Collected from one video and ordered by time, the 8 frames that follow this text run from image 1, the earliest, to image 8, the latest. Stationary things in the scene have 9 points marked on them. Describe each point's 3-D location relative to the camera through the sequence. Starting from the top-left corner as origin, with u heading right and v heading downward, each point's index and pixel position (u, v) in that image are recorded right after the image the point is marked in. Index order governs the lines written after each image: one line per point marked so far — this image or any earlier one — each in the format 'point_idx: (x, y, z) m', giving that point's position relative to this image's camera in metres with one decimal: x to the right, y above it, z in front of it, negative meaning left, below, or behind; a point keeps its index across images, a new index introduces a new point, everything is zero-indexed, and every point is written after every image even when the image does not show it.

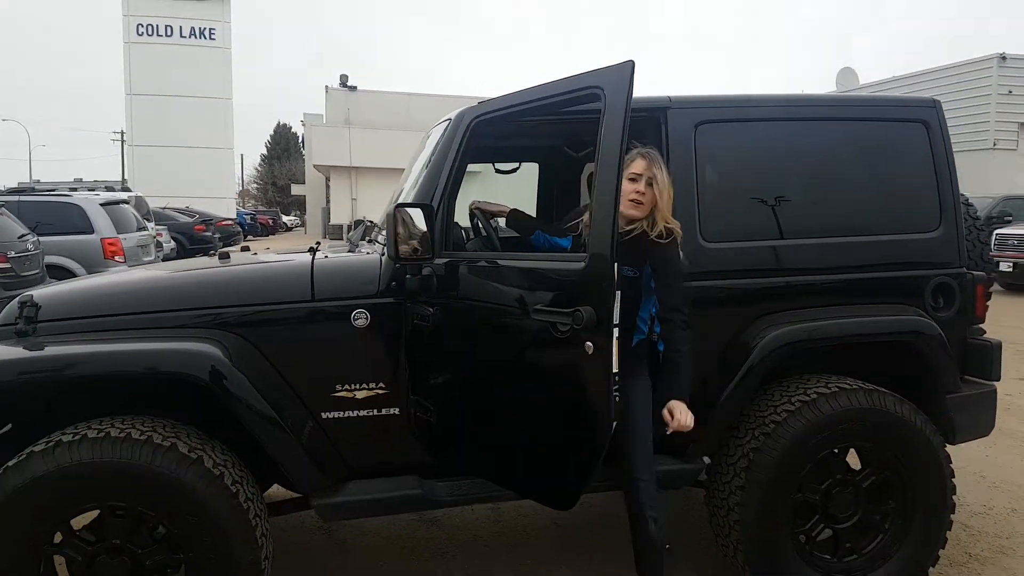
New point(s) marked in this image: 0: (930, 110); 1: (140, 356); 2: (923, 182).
0: (+1.6, +0.7, +2.9) m
1: (-1.2, -0.2, +2.4) m
2: (+1.6, +0.4, +2.9) m
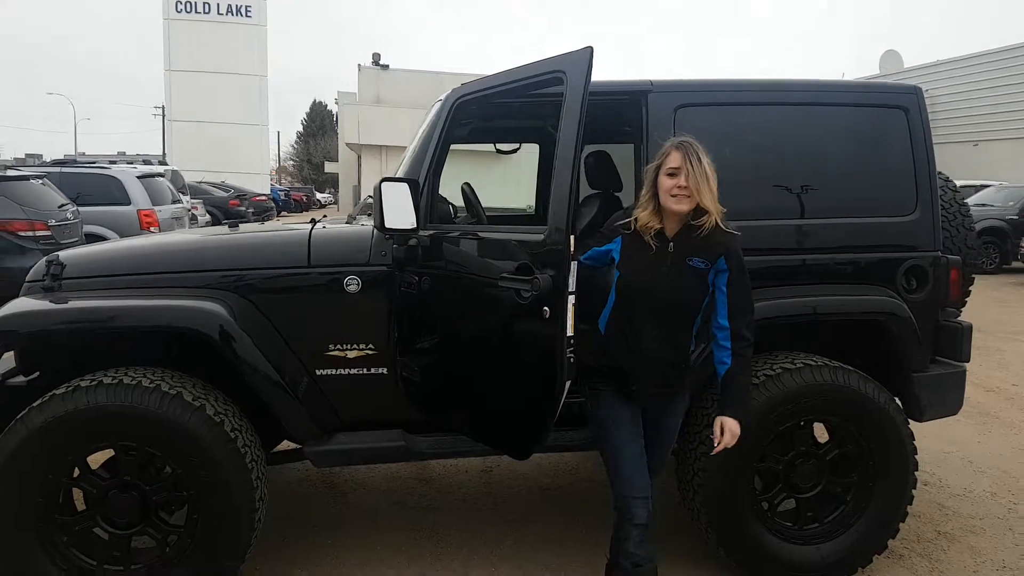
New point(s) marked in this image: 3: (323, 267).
0: (+1.6, +0.8, +3.0) m
1: (-1.3, -0.1, +2.7) m
2: (+1.6, +0.5, +3.0) m
3: (-0.7, +0.1, +2.8) m
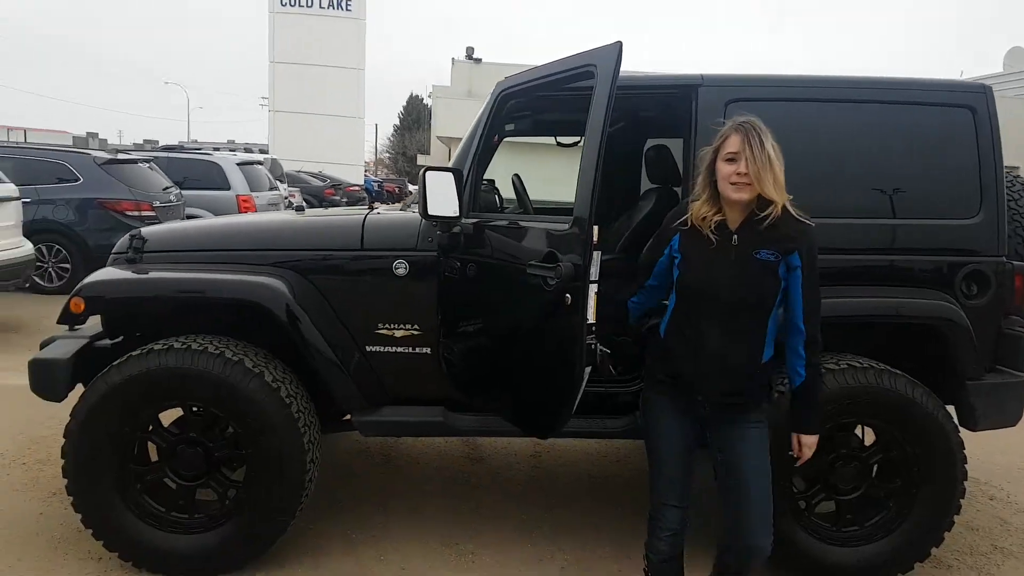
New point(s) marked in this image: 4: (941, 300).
0: (+1.8, +0.8, +2.9) m
1: (-1.1, 0.0, +2.9) m
2: (+1.8, +0.5, +2.9) m
3: (-0.5, +0.2, +3.0) m
4: (+1.6, 0.0, +2.8) m
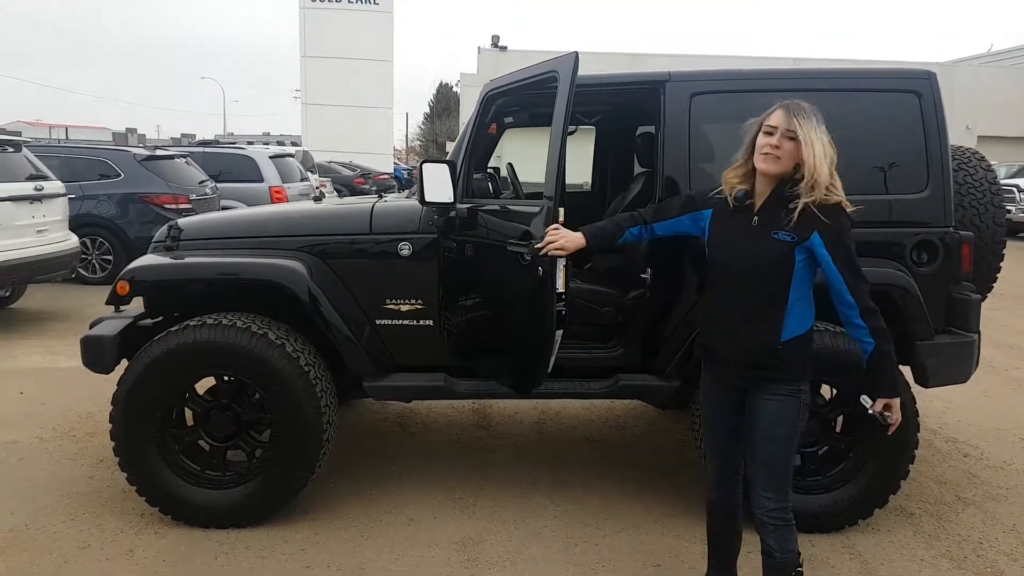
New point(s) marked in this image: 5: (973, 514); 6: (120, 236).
0: (+1.8, +0.9, +3.2) m
1: (-1.2, +0.1, +3.3) m
2: (+1.7, +0.6, +3.2) m
3: (-0.6, +0.2, +3.3) m
4: (+1.6, +0.1, +3.1) m
5: (+2.1, -1.0, +3.4) m
6: (-4.5, +0.6, +8.6) m
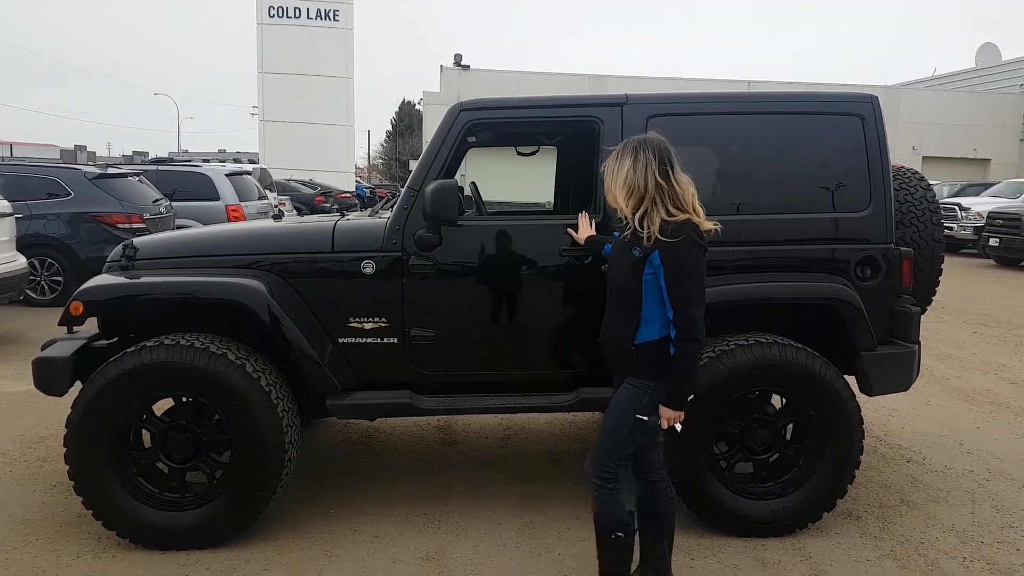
0: (+1.6, +0.8, +3.3) m
1: (-1.4, 0.0, +3.3) m
2: (+1.5, +0.5, +3.3) m
3: (-0.8, +0.2, +3.4) m
4: (+1.4, 0.0, +3.2) m
5: (+1.9, -1.1, +3.5) m
6: (-5.0, +0.4, +8.4) m
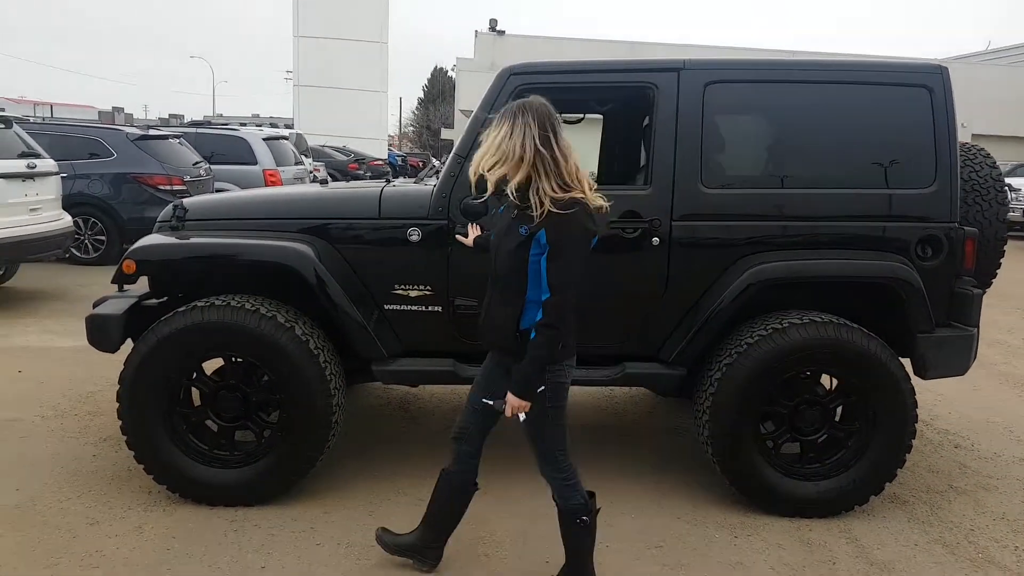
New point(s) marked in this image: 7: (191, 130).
0: (+1.8, +0.9, +3.2) m
1: (-1.2, +0.2, +3.3) m
2: (+1.8, +0.6, +3.2) m
3: (-0.5, +0.3, +3.3) m
4: (+1.6, +0.1, +3.1) m
5: (+2.1, -1.0, +3.4) m
6: (-4.6, +0.8, +8.5) m
7: (-4.9, +2.4, +11.5) m
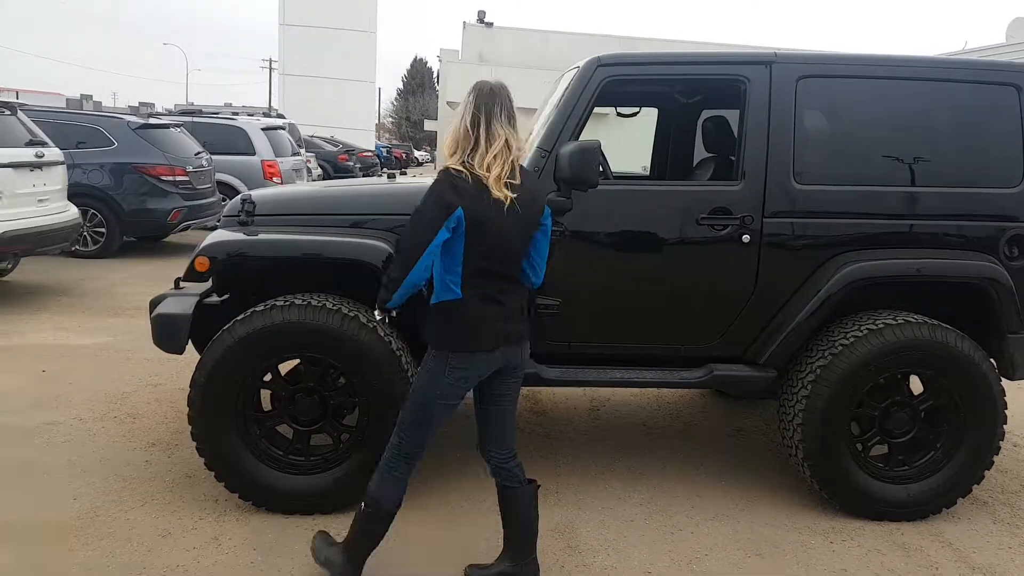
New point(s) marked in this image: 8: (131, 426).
0: (+2.2, +0.9, +3.2) m
1: (-0.8, +0.2, +3.2) m
2: (+2.1, +0.6, +3.2) m
3: (-0.2, +0.3, +3.3) m
4: (+2.0, +0.1, +3.1) m
5: (+2.4, -1.0, +3.4) m
6: (-4.3, +0.9, +8.3) m
7: (-4.8, +2.5, +11.2) m
8: (-2.0, -0.7, +4.1) m
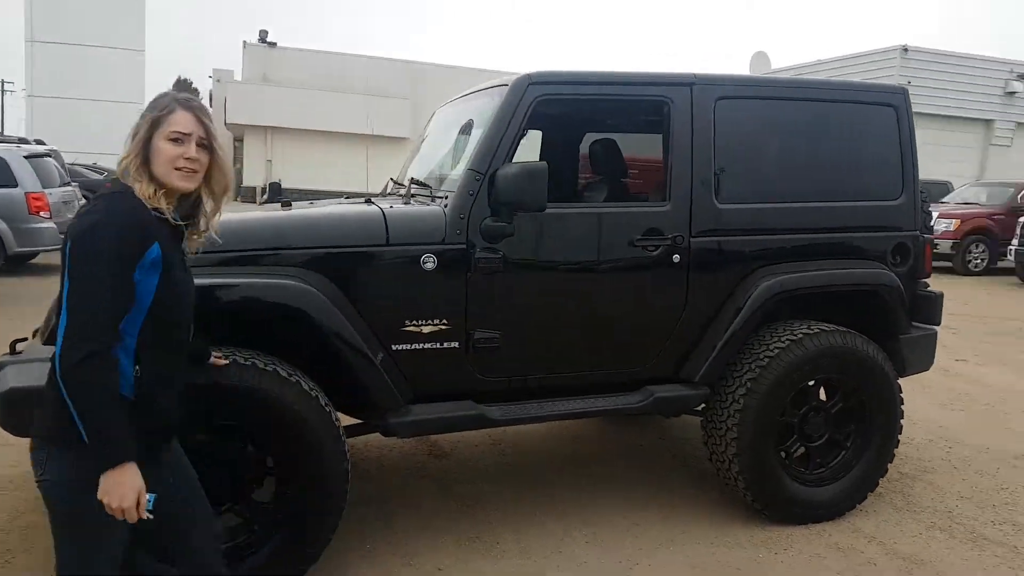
0: (+1.8, +0.9, +3.5) m
1: (-1.0, 0.0, +2.7) m
2: (+1.7, +0.6, +3.5) m
3: (-0.5, +0.2, +2.9) m
4: (+1.7, +0.1, +3.4) m
5: (+2.1, -1.0, +3.8) m
6: (-5.9, +0.3, +6.7) m
7: (-7.2, +1.8, +9.4) m
8: (-2.4, -1.0, +3.2) m
